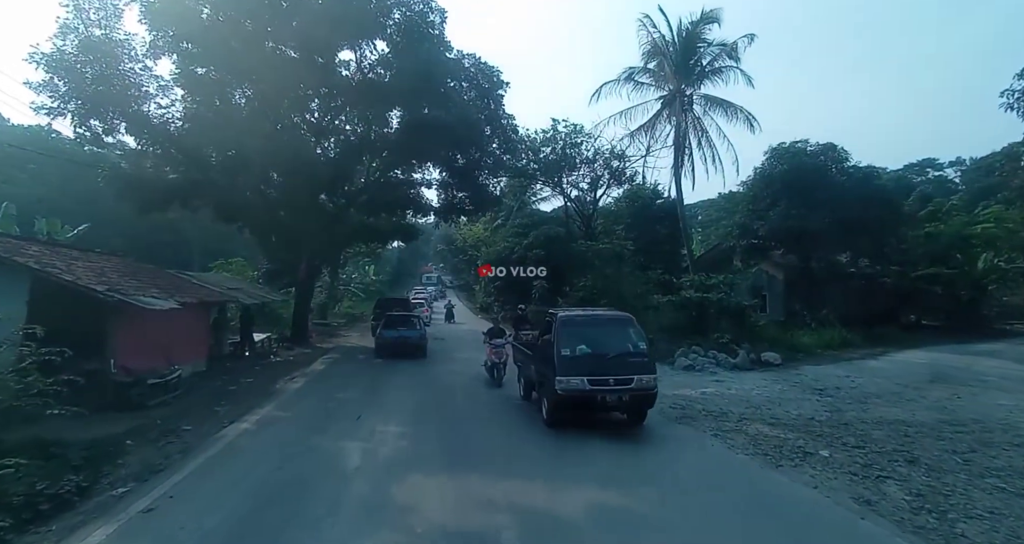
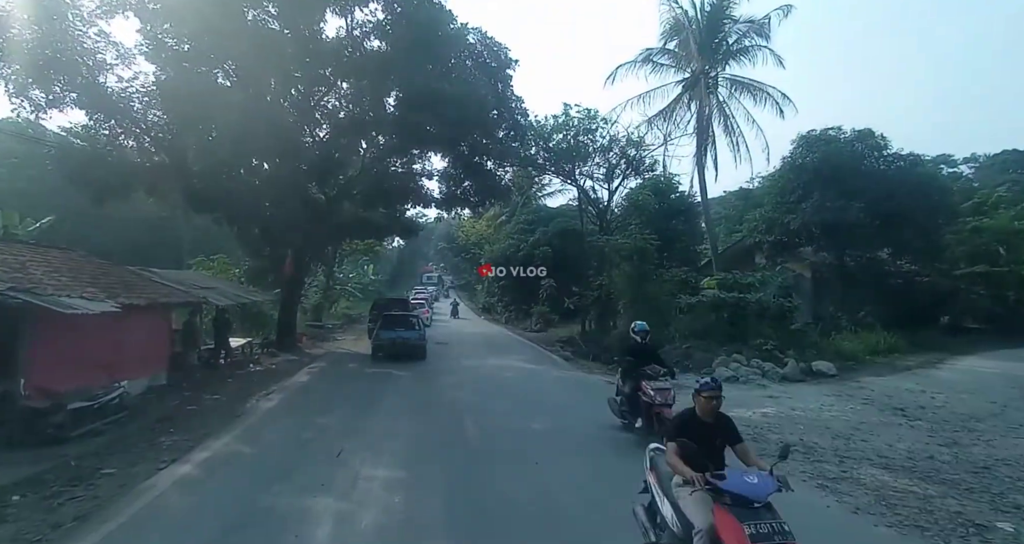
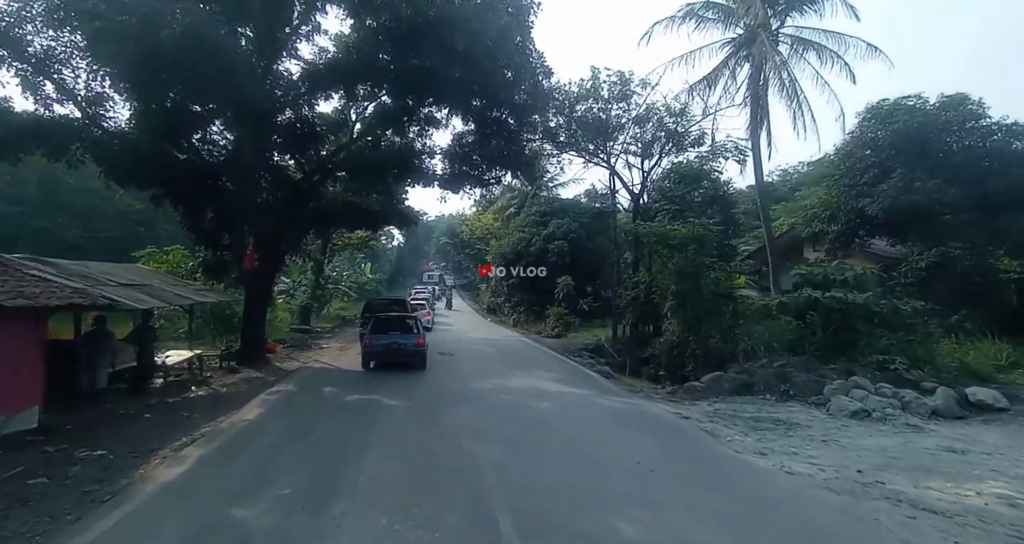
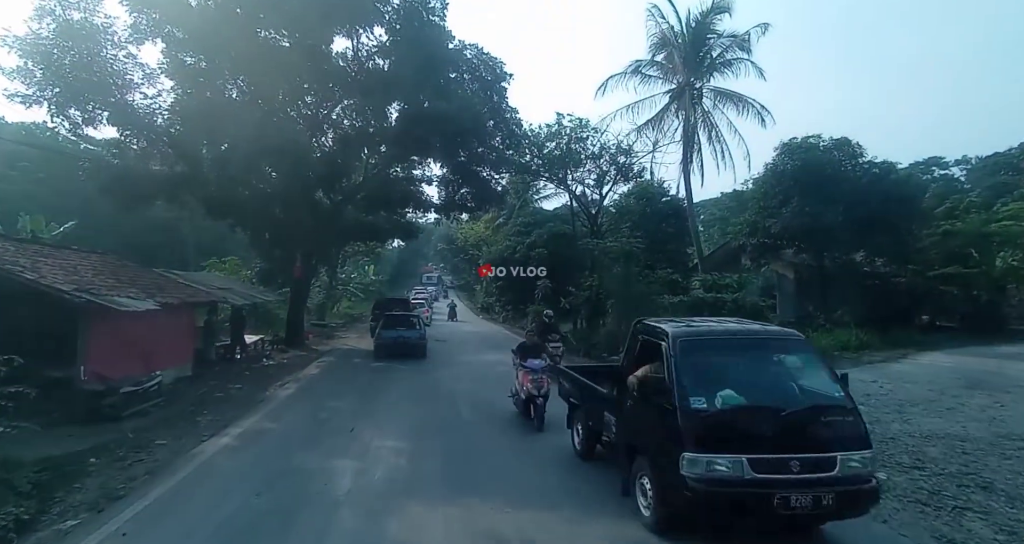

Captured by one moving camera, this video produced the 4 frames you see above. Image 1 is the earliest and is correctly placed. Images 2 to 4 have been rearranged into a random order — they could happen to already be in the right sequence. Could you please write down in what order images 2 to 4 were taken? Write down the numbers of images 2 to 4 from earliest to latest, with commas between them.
4, 2, 3
